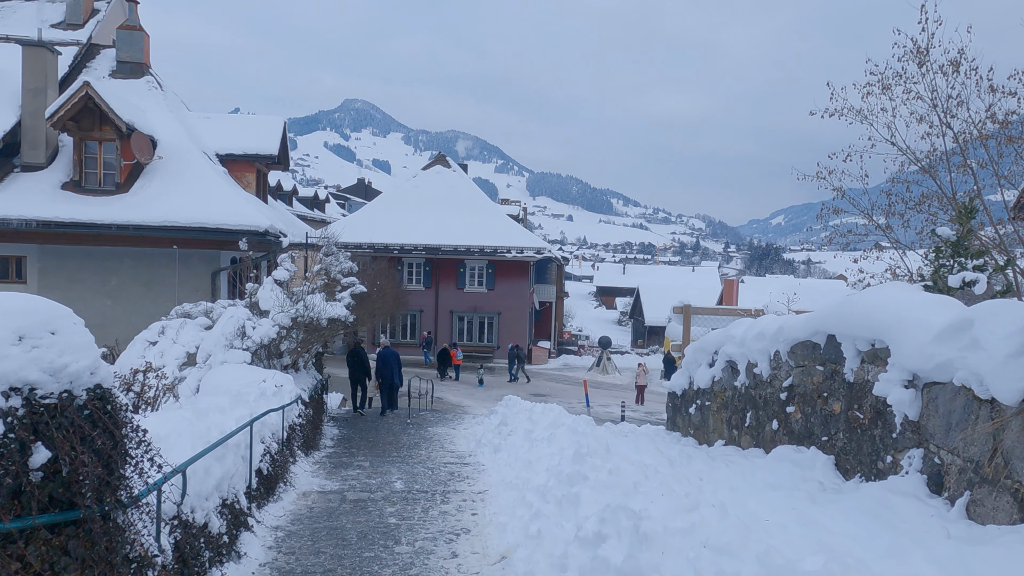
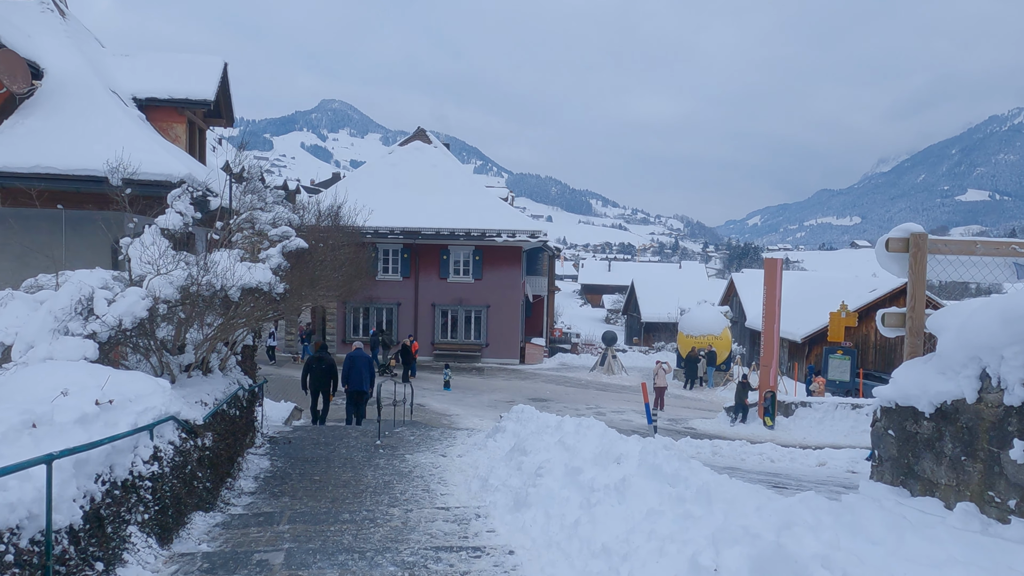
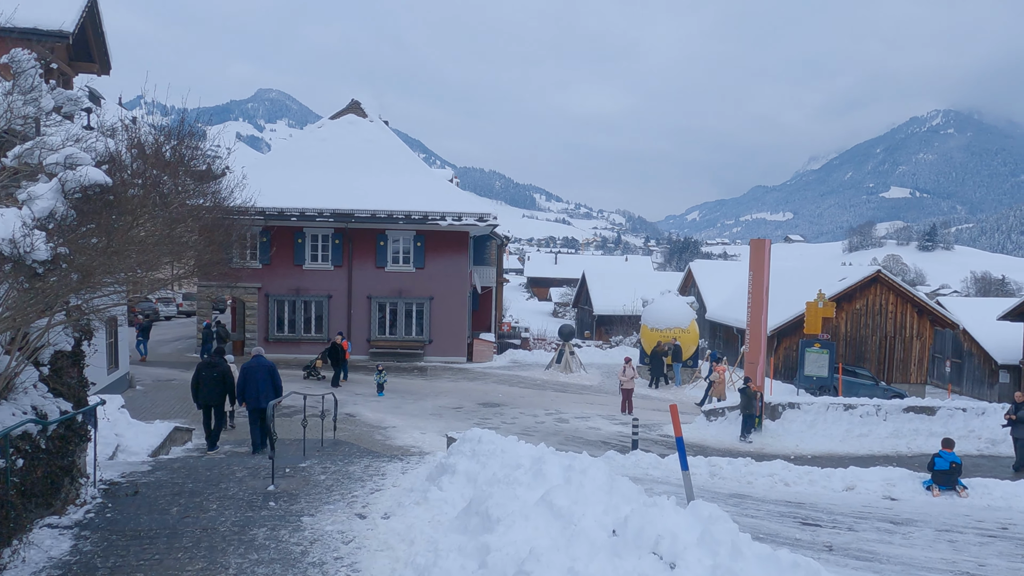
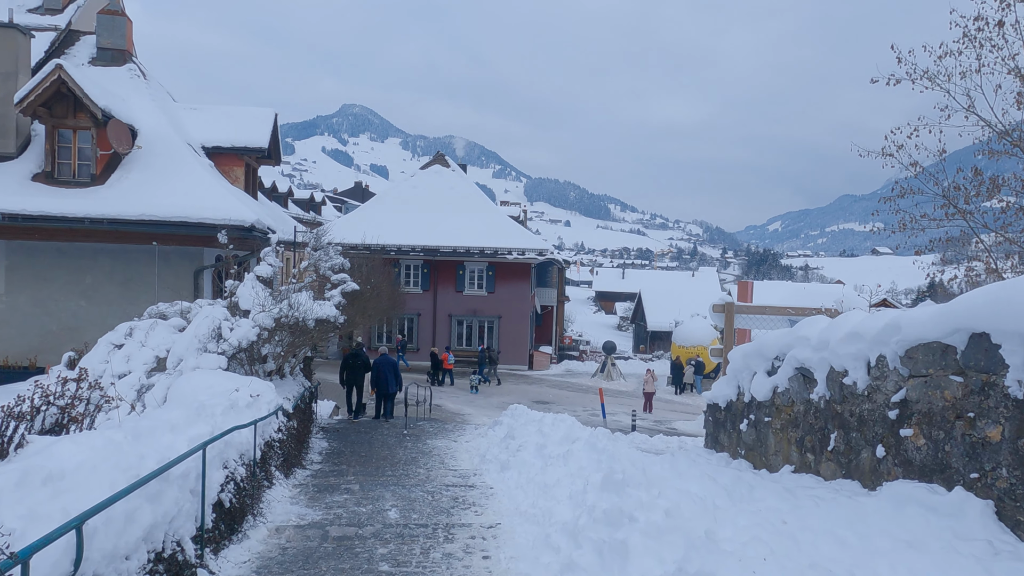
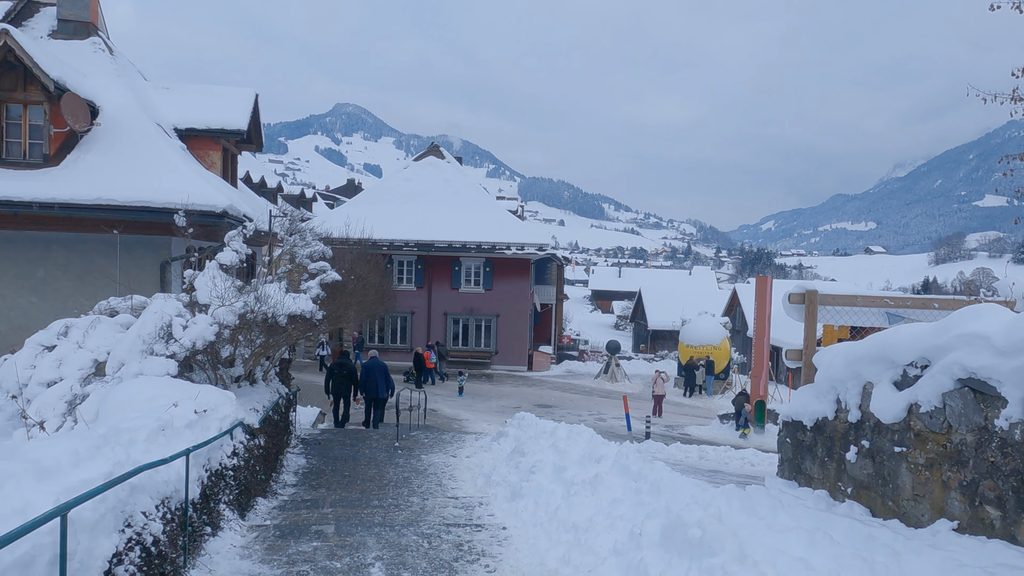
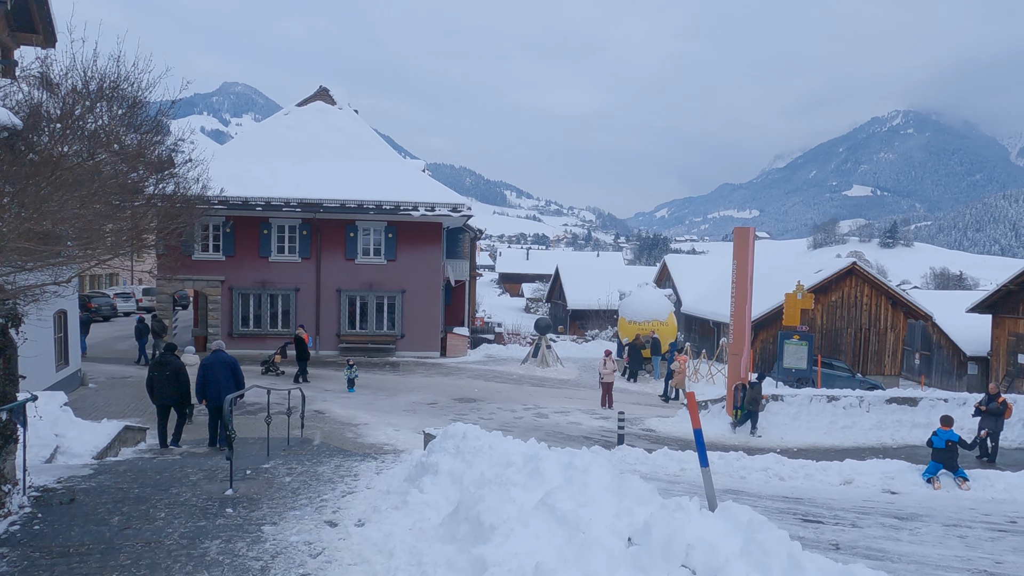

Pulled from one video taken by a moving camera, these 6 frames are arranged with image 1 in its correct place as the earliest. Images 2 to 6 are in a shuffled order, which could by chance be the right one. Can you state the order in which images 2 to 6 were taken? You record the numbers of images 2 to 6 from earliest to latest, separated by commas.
4, 5, 2, 3, 6
